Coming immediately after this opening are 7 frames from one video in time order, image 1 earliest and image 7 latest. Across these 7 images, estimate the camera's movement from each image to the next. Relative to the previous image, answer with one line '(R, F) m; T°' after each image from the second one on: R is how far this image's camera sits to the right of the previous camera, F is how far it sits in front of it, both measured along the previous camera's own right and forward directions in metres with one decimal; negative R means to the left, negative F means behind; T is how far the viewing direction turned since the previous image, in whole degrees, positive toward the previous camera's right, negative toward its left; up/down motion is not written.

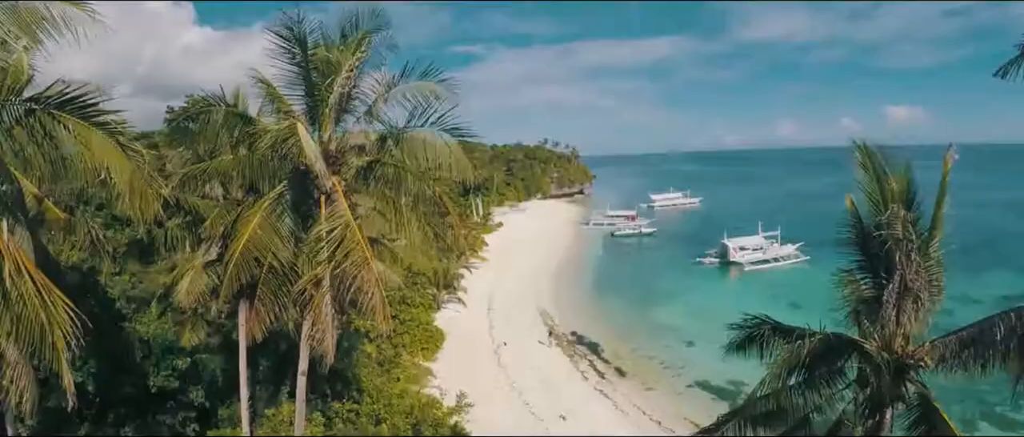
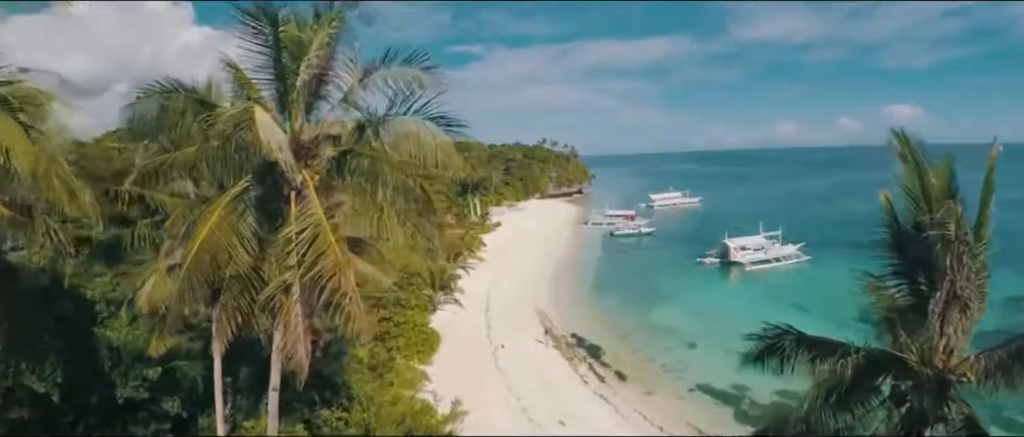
(+0.1, +1.0) m; 0°
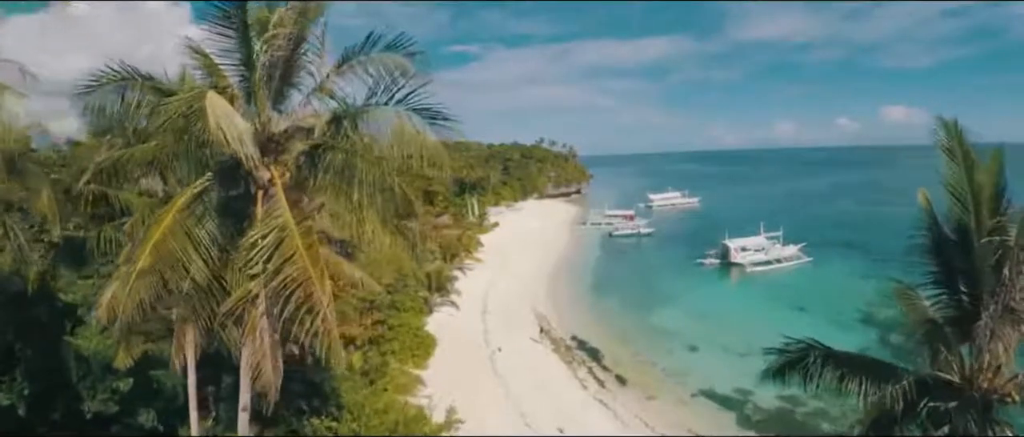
(0.0, +0.9) m; 0°
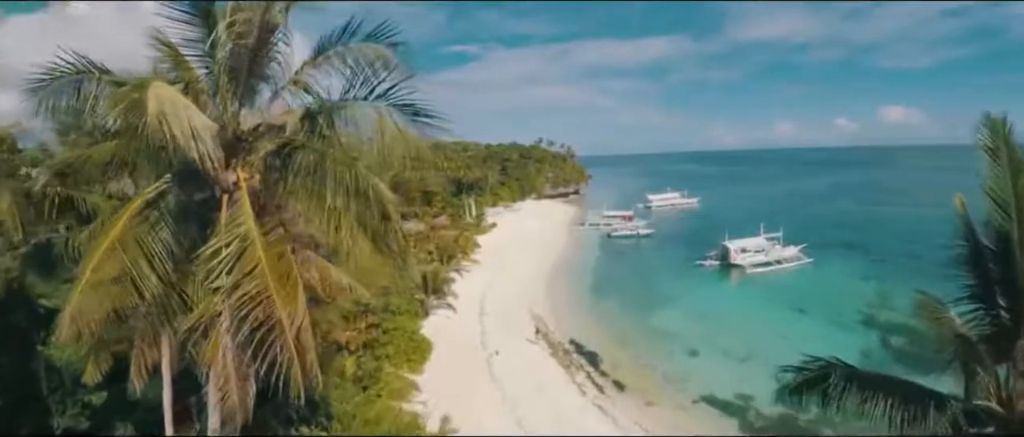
(+0.1, +0.7) m; 0°
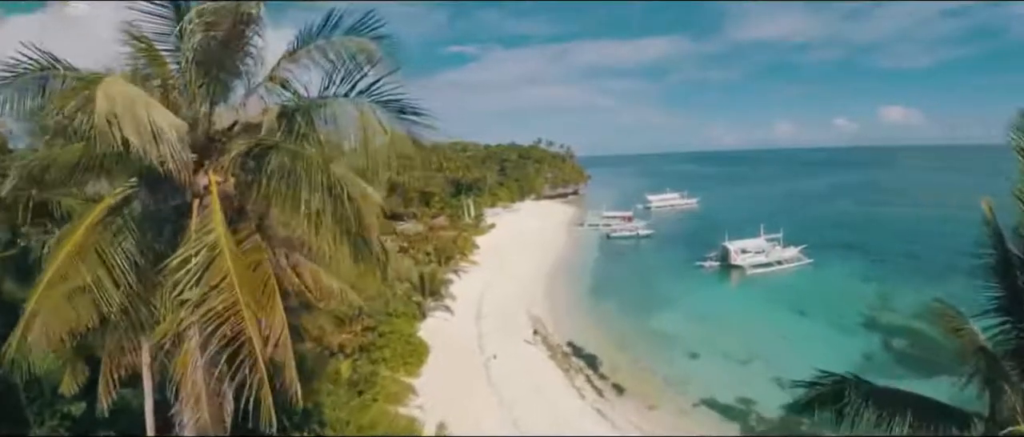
(0.0, +0.4) m; 0°
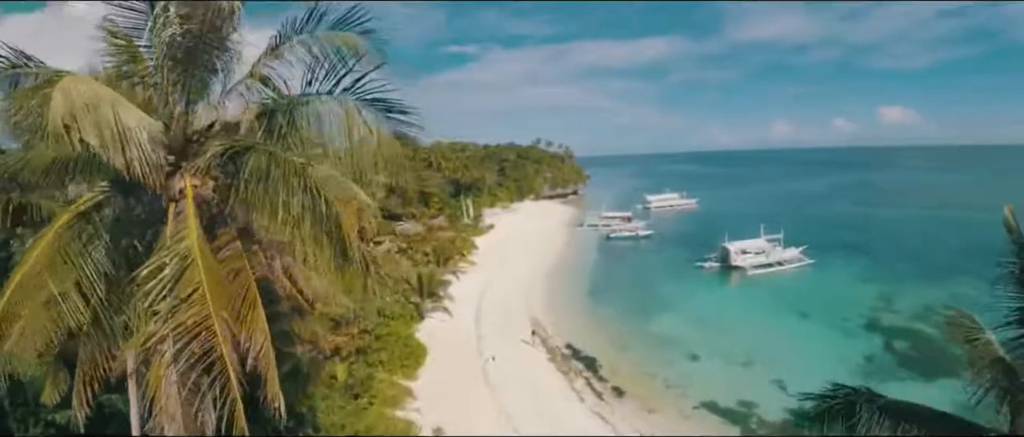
(0.0, +0.3) m; 0°
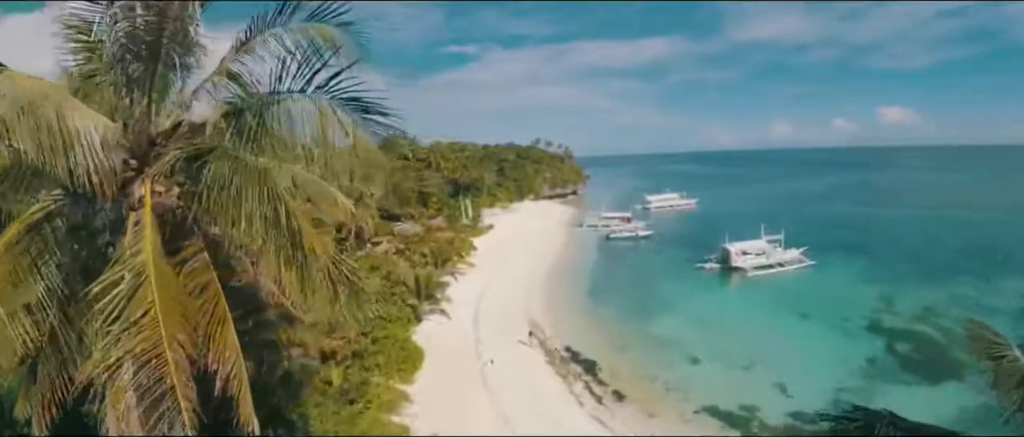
(+0.1, +0.5) m; 0°
